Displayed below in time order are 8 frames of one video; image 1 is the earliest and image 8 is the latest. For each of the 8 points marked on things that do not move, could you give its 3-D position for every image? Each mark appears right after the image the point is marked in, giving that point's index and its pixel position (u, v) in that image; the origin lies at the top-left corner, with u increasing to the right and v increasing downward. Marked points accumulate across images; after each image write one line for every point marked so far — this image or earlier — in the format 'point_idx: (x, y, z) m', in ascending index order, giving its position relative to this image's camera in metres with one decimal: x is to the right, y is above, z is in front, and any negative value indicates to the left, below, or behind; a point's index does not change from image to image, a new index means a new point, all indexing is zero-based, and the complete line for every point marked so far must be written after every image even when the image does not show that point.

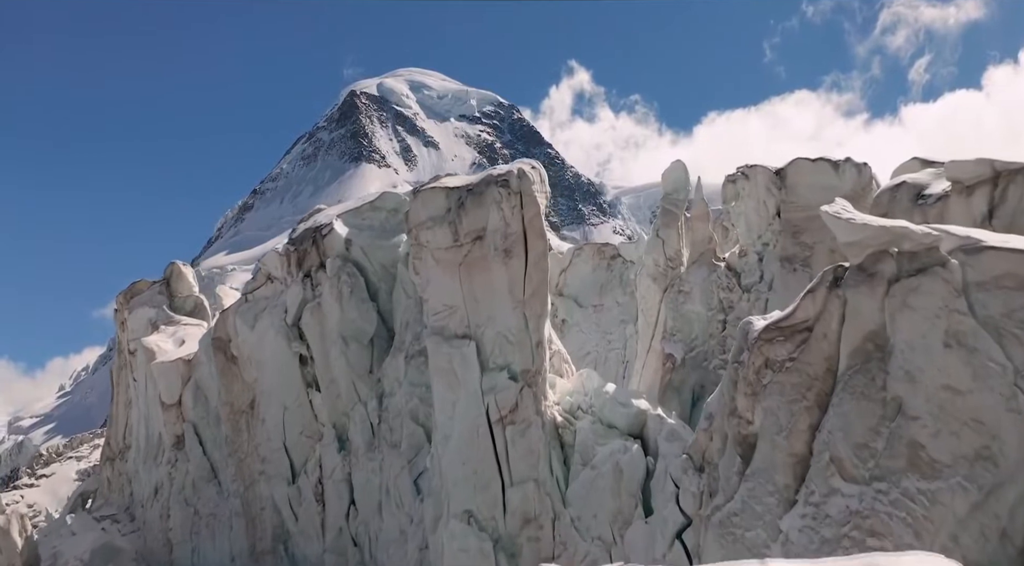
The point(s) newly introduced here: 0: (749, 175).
0: (+4.8, +2.2, +16.9) m
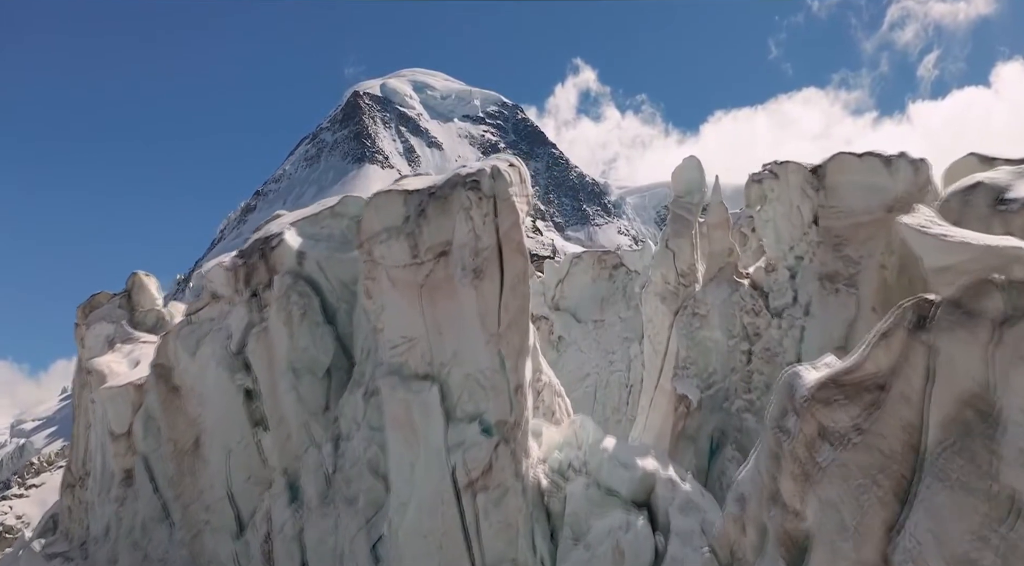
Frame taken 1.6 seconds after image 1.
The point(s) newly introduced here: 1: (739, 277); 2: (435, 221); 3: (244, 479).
0: (+4.4, +1.8, +13.9) m
1: (+3.9, +0.1, +14.5) m
2: (-1.1, +0.8, +11.5) m
3: (-5.5, -4.0, +17.1) m
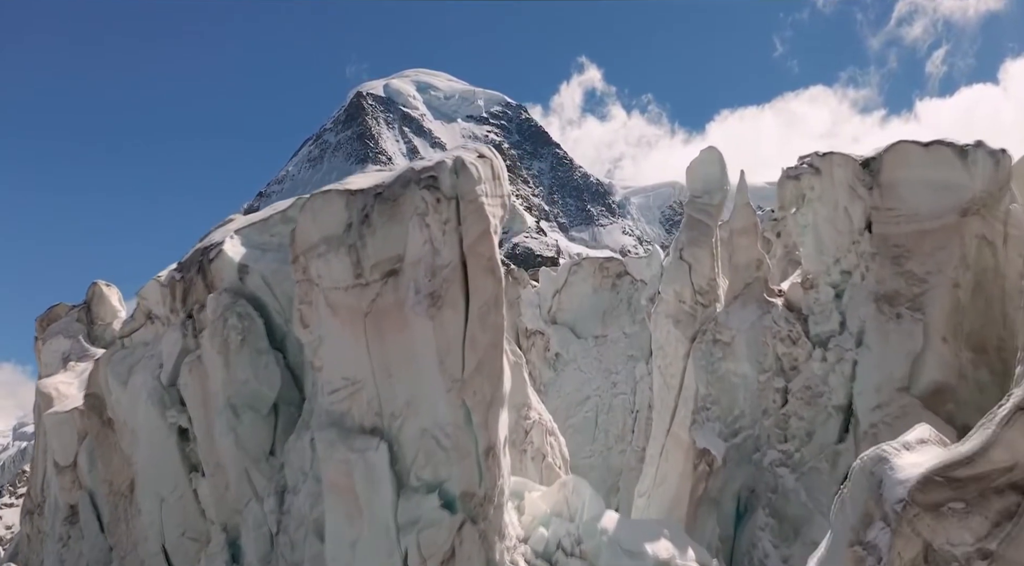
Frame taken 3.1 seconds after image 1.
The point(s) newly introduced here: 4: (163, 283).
0: (+4.1, +1.5, +11.2) m
1: (+3.7, -0.2, +11.8) m
2: (-1.4, +0.6, +8.8) m
3: (-5.7, -4.3, +14.4) m
4: (-6.4, 0.0, +15.4) m
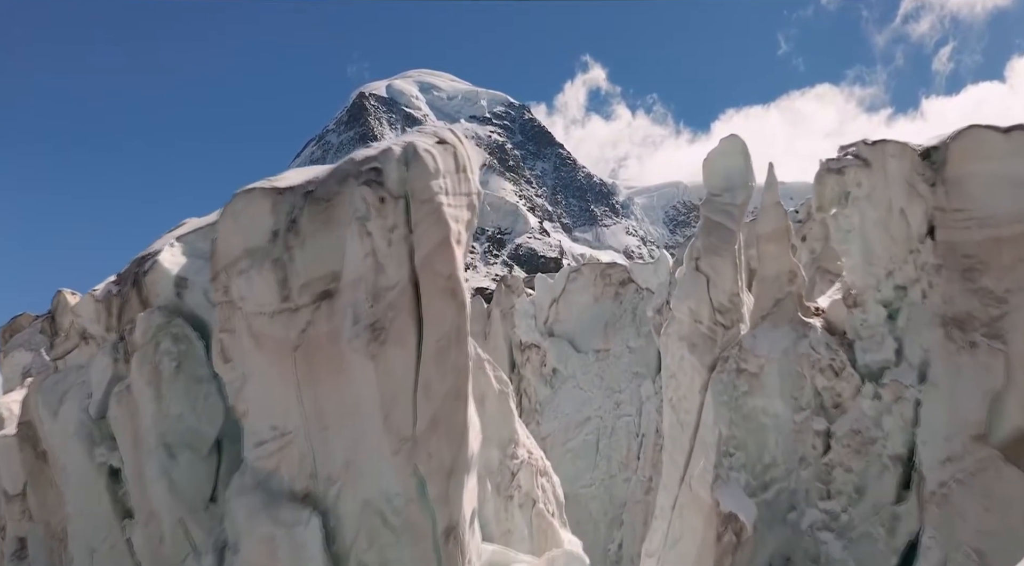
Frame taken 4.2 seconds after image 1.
0: (+3.9, +1.3, +9.1) m
1: (+3.4, -0.4, +9.7) m
2: (-1.6, +0.3, +6.8) m
3: (-5.9, -4.5, +12.4) m
4: (-6.6, -0.2, +13.4) m
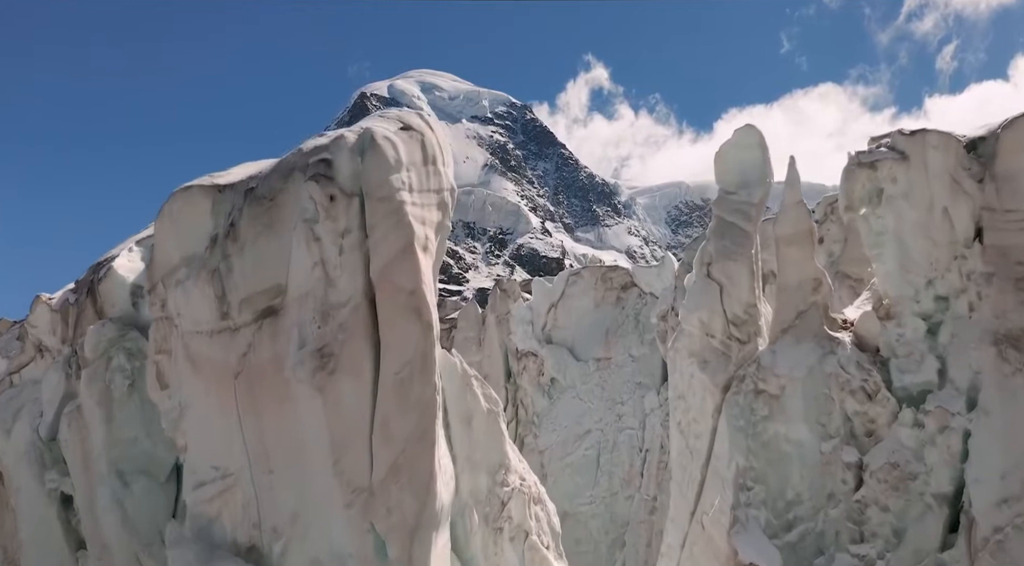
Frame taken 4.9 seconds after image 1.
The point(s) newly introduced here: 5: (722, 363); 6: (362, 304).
0: (+3.8, +1.2, +8.0) m
1: (+3.3, -0.5, +8.6) m
2: (-1.8, +0.2, +5.7) m
3: (-6.0, -4.6, +11.3) m
4: (-6.7, -0.3, +12.3) m
5: (+2.2, -0.8, +8.7) m
6: (-0.9, -0.1, +5.2) m
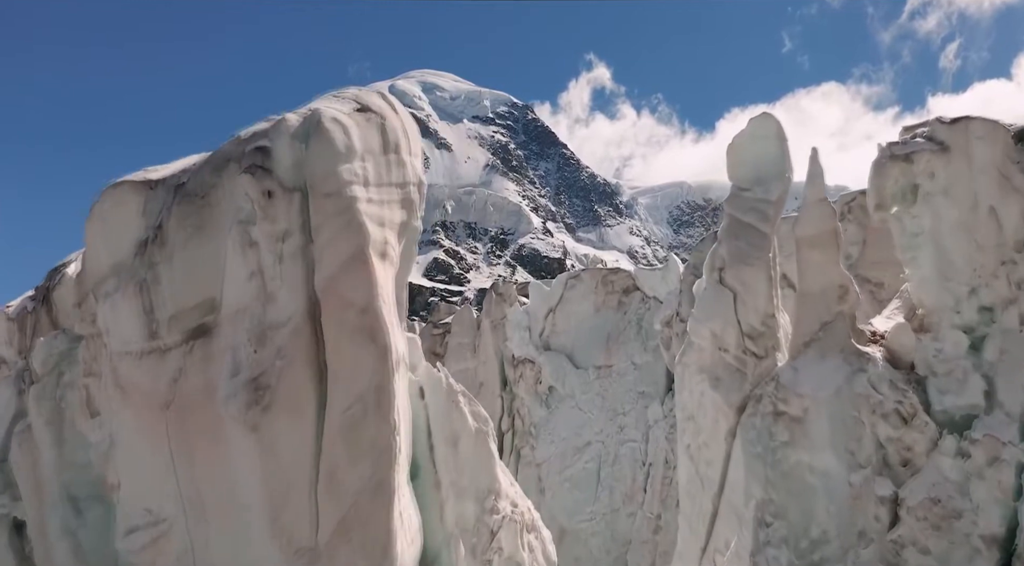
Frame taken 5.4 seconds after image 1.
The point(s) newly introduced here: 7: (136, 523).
0: (+3.7, +1.2, +7.1) m
1: (+3.2, -0.5, +7.7) m
2: (-1.9, +0.2, +4.8) m
3: (-6.1, -4.7, +10.4) m
4: (-6.8, -0.4, +11.4) m
5: (+2.1, -0.9, +7.7) m
6: (-1.0, -0.2, +4.2) m
7: (-2.3, -1.4, +5.0) m
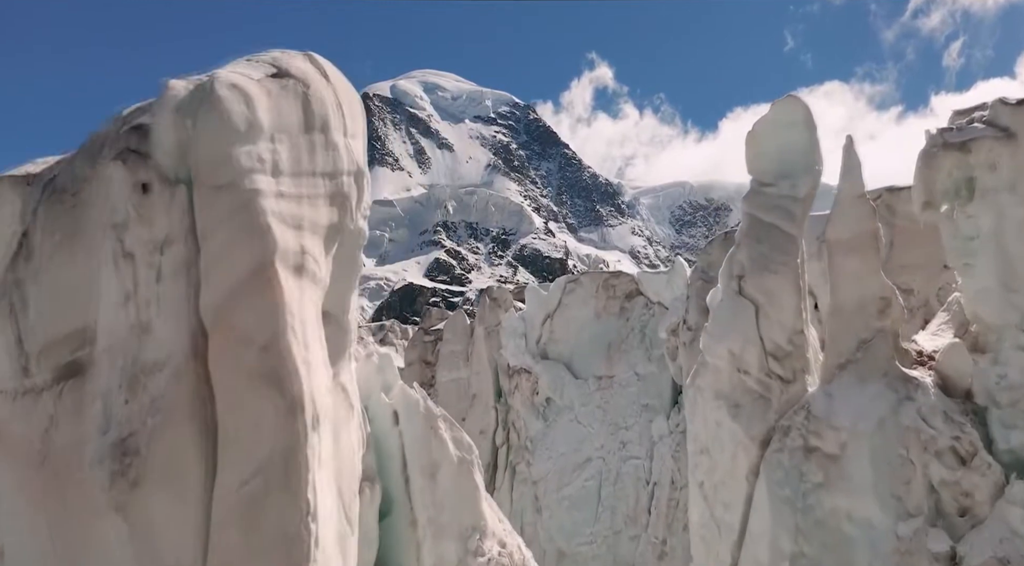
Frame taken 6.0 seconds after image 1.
0: (+3.5, +1.1, +5.9) m
1: (+3.1, -0.6, +6.5) m
2: (-2.0, +0.1, +3.7) m
3: (-6.2, -4.8, +9.3) m
4: (-7.0, -0.5, +10.3) m
5: (+1.9, -1.0, +6.6) m
6: (-1.2, -0.3, +3.1) m
7: (-2.4, -1.5, +3.8) m
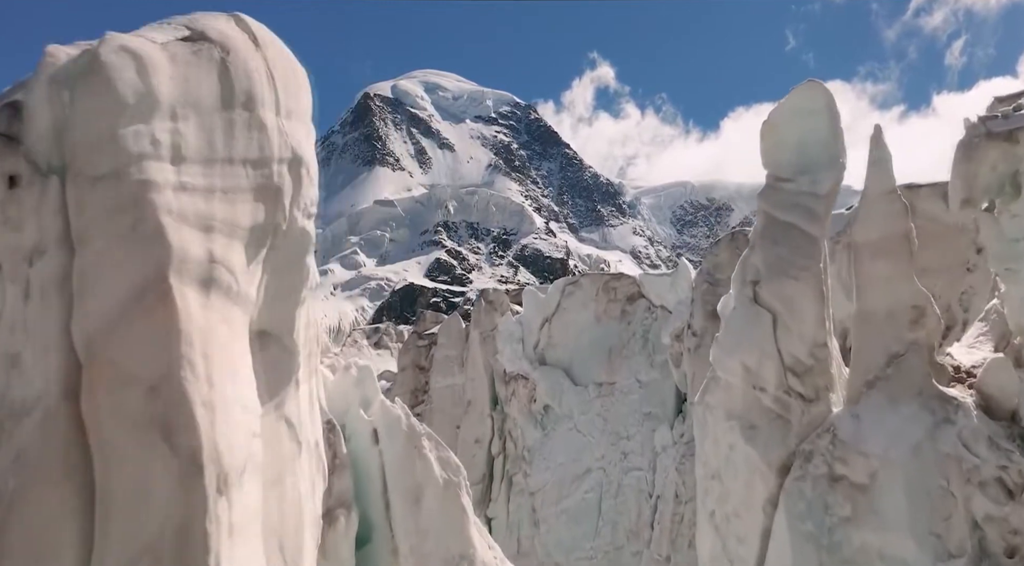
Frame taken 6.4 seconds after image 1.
0: (+3.4, +1.0, +5.2) m
1: (+3.0, -0.7, +5.8) m
2: (-2.1, 0.0, +3.0) m
3: (-6.3, -4.8, +8.6) m
4: (-7.0, -0.6, +9.6) m
5: (+1.8, -1.0, +5.9) m
6: (-1.3, -0.3, +2.4) m
7: (-2.5, -1.6, +3.2) m
